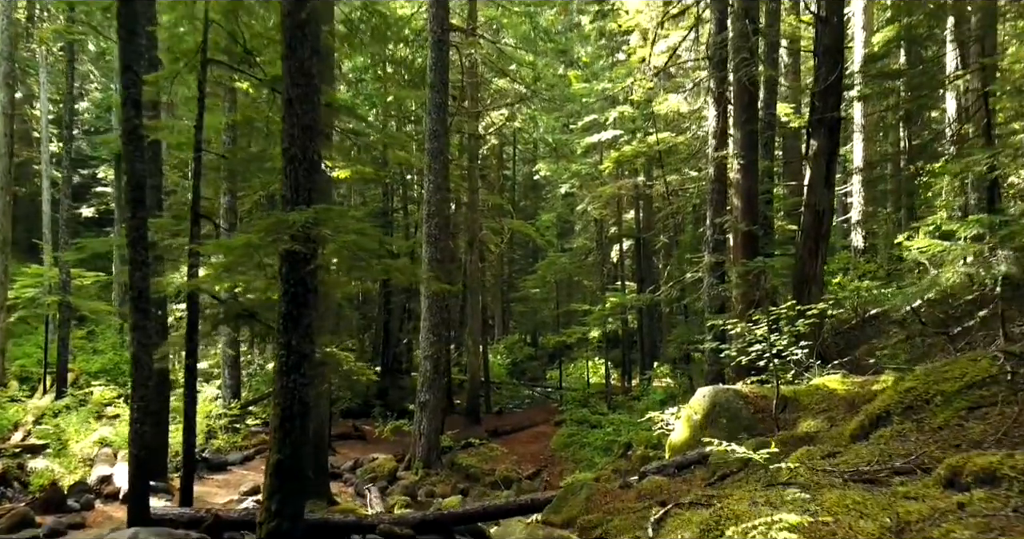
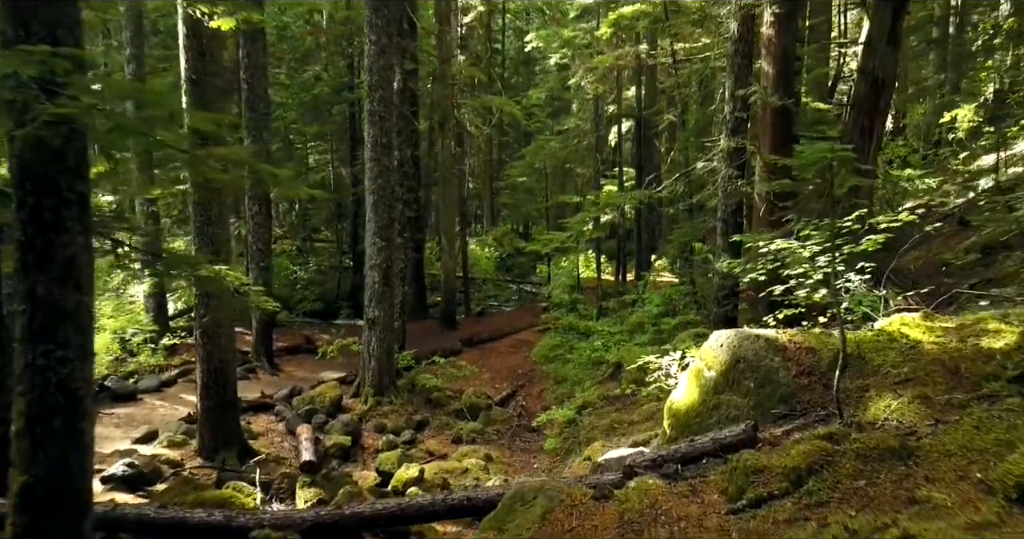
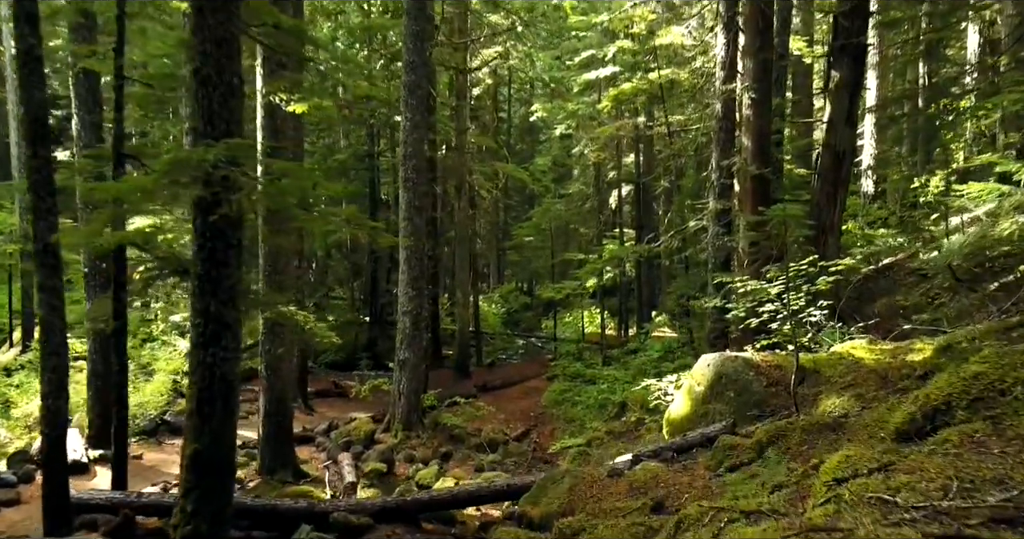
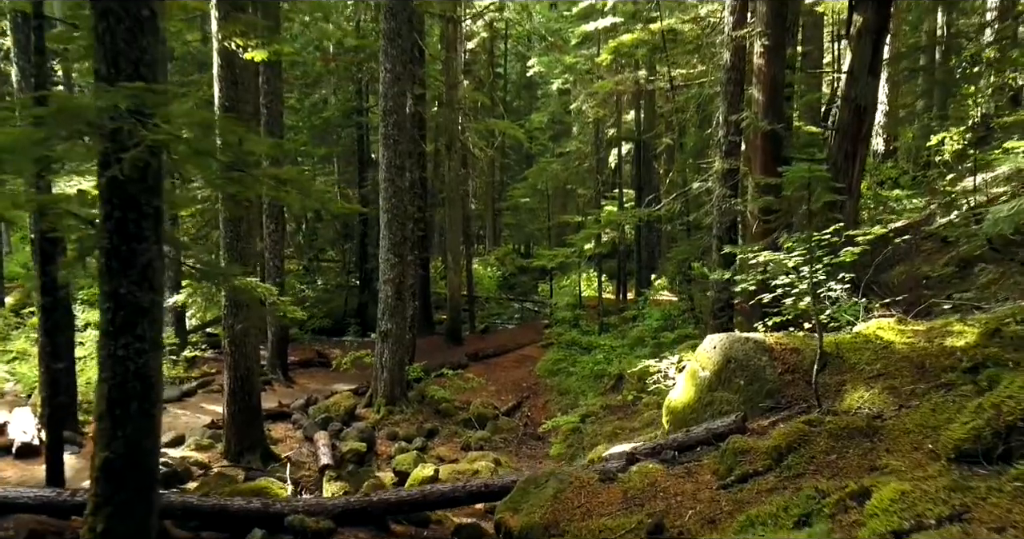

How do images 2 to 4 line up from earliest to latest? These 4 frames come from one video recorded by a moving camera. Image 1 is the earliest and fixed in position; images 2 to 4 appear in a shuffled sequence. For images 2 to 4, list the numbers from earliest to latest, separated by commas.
3, 4, 2
